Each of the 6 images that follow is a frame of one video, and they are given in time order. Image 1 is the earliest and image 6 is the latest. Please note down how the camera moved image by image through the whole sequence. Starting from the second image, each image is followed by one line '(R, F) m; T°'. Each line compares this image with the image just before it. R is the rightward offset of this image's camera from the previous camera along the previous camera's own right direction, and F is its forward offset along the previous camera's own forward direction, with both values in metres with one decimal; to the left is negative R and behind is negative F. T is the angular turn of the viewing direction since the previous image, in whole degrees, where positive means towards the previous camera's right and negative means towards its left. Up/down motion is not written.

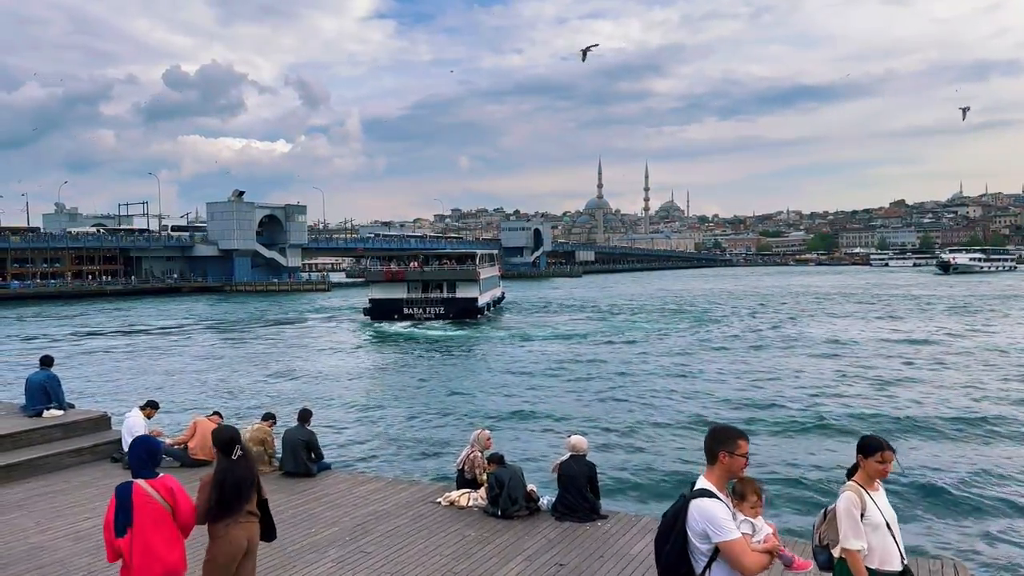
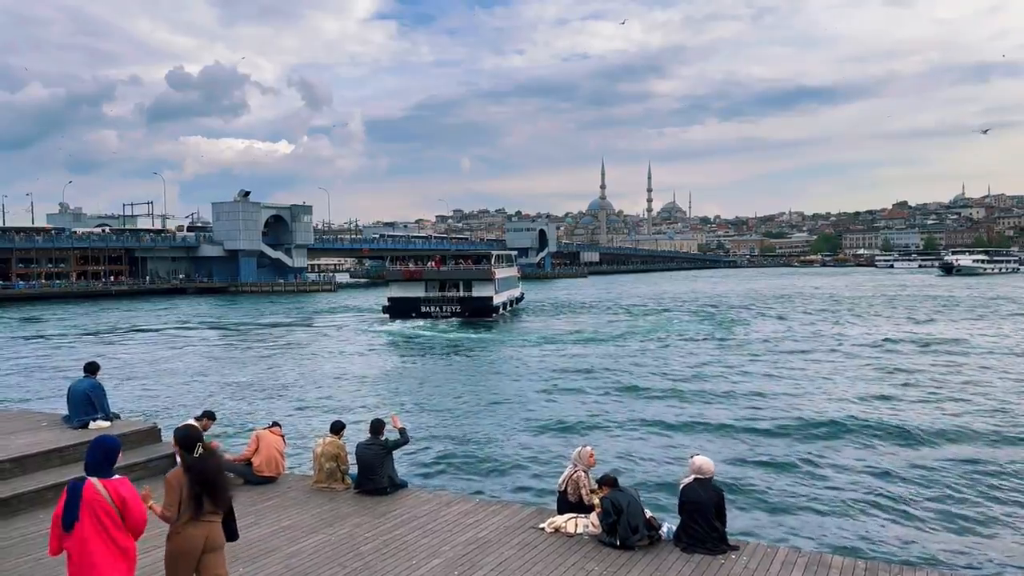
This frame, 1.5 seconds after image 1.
(-0.7, +0.6) m; 0°
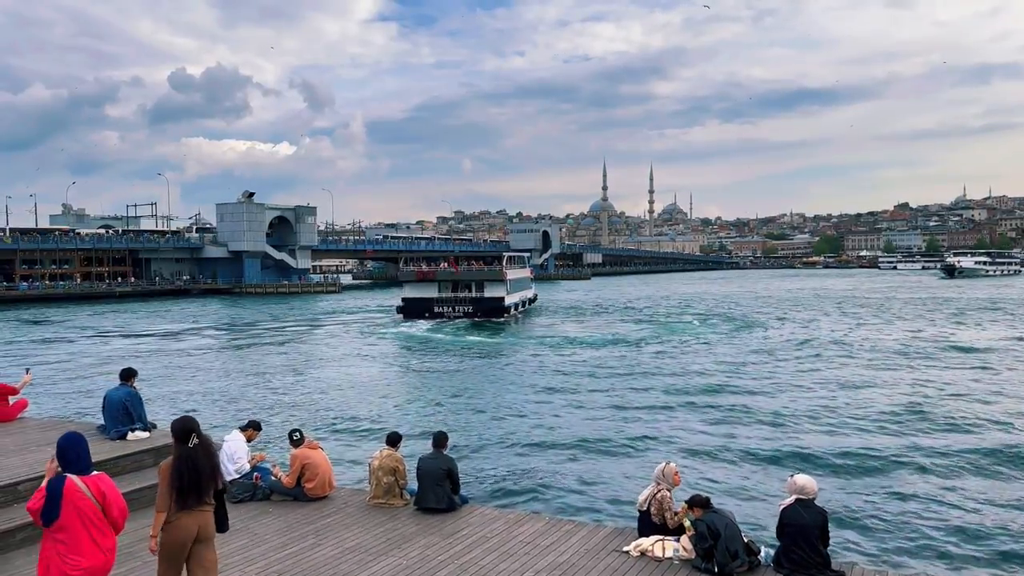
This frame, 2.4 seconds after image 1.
(-0.5, +0.3) m; 0°
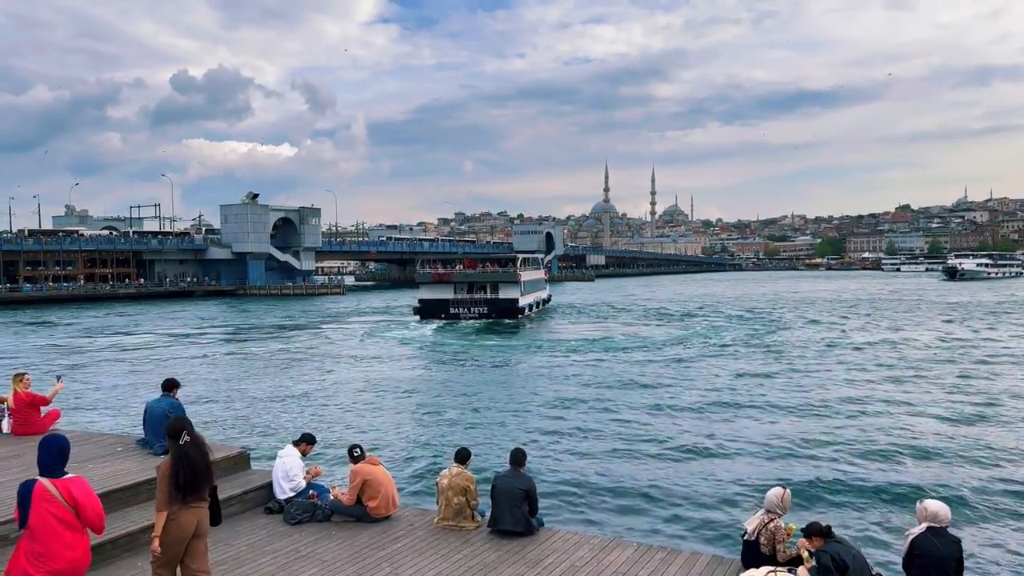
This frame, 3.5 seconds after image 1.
(-0.5, +0.4) m; 0°
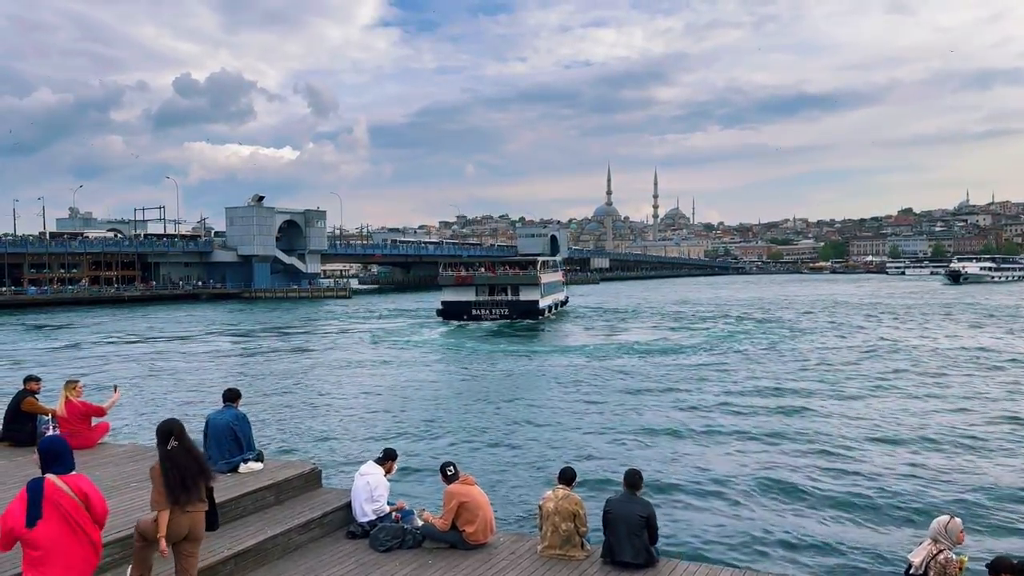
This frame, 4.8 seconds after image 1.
(-0.7, +0.5) m; 0°
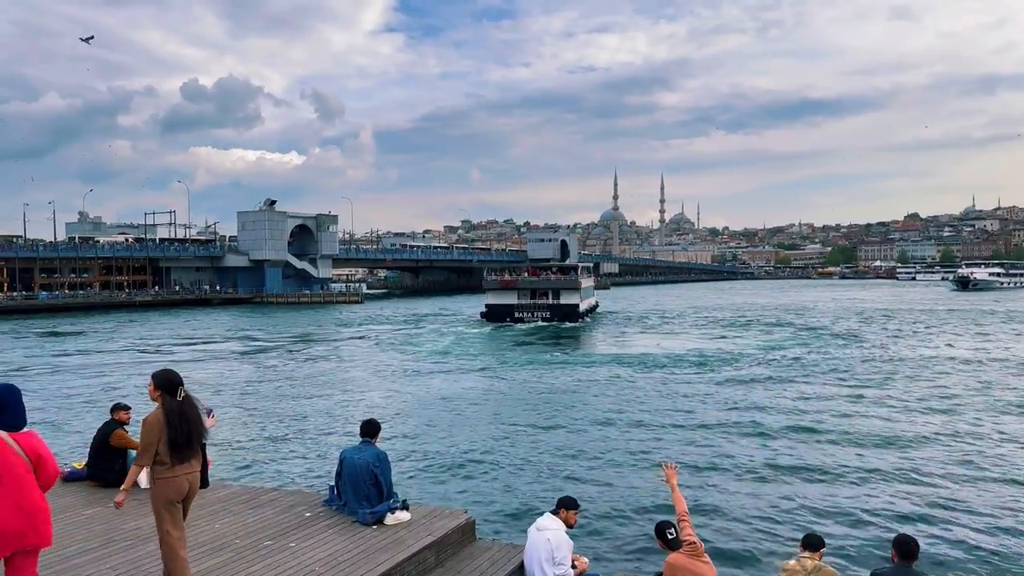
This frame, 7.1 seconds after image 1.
(-1.1, +0.9) m; 0°
